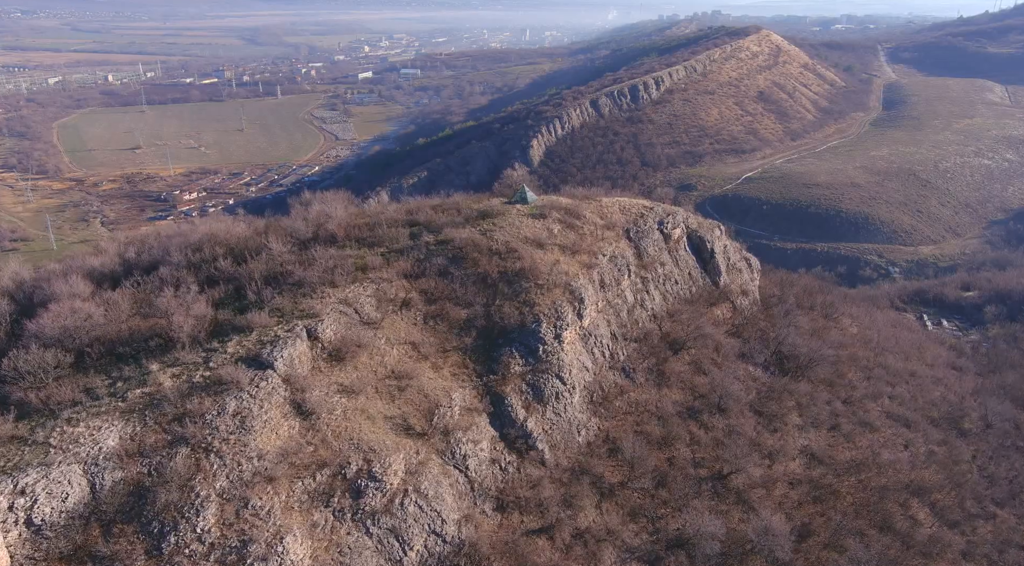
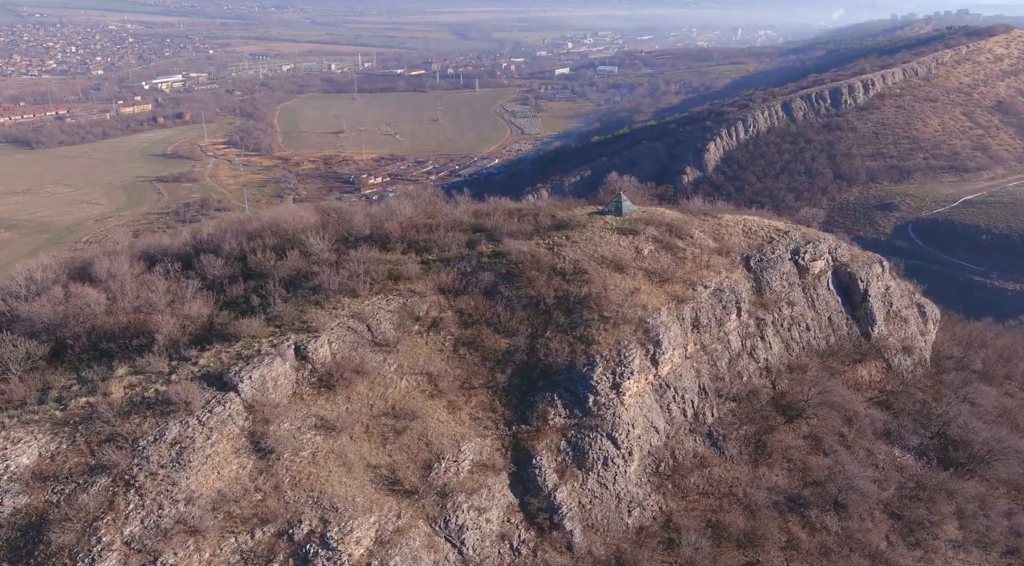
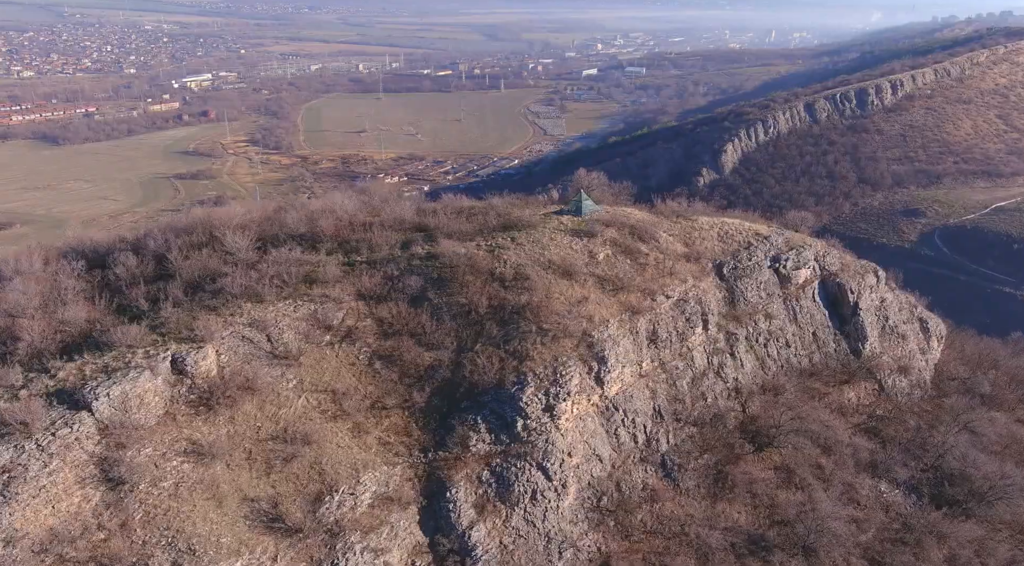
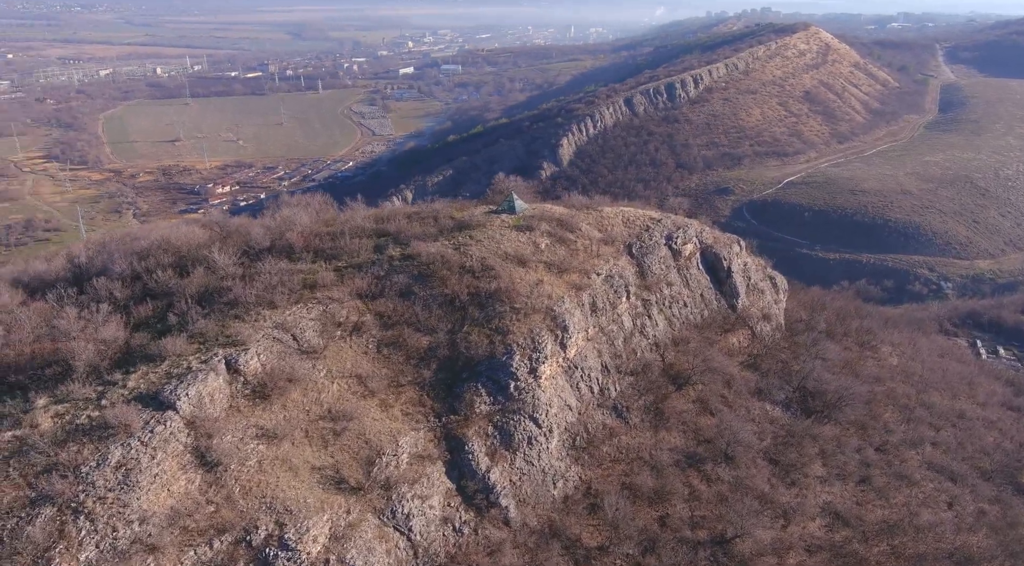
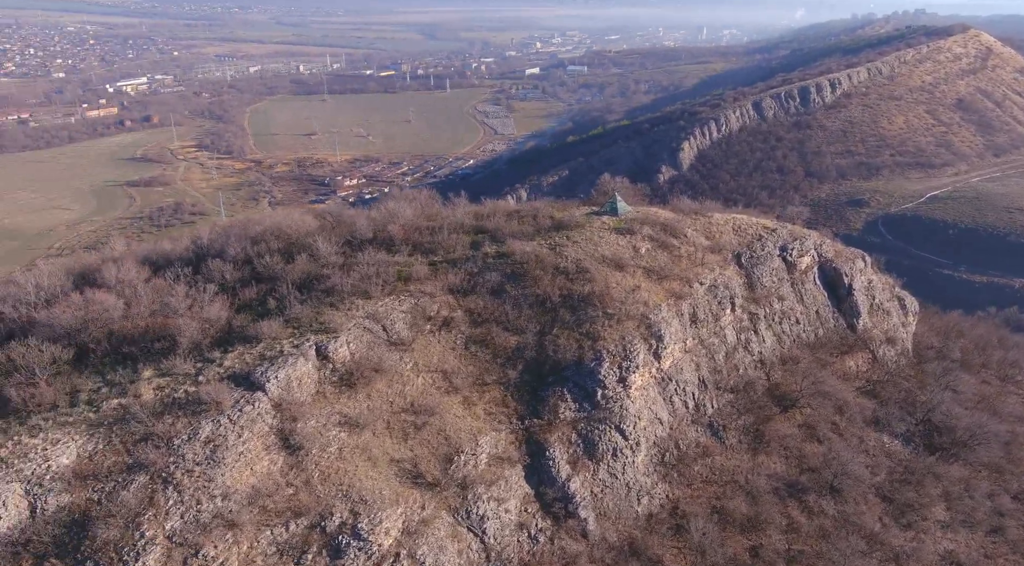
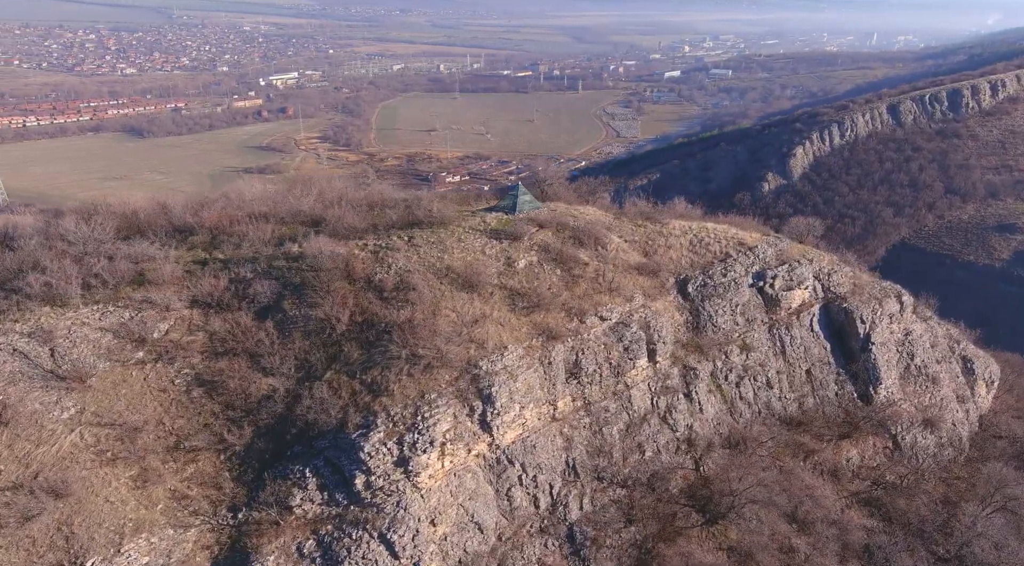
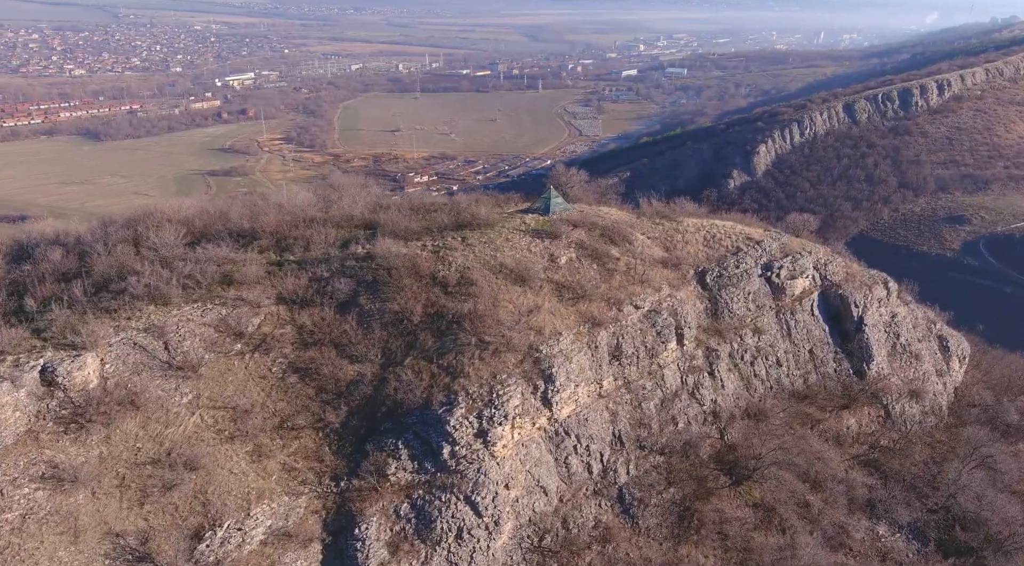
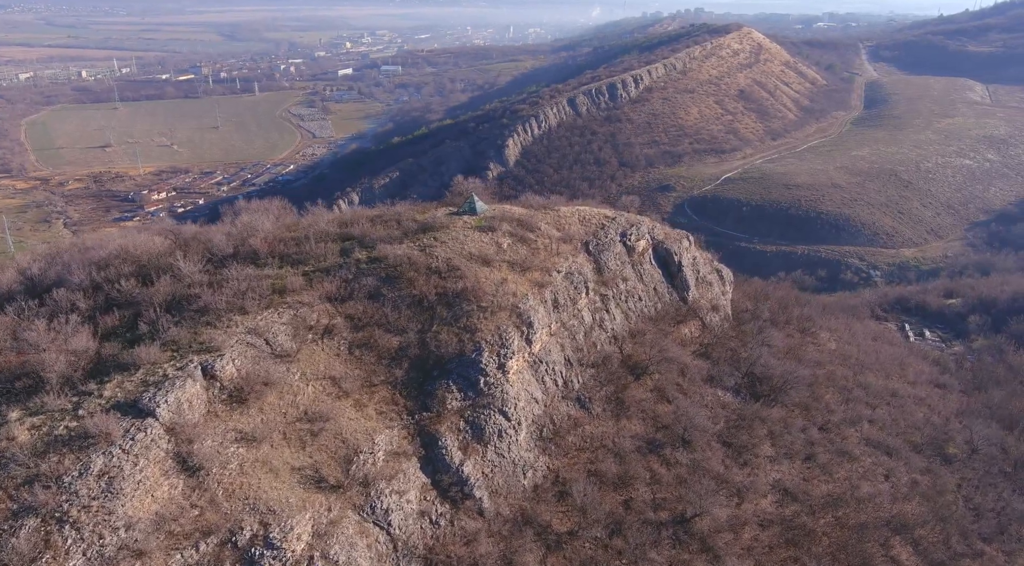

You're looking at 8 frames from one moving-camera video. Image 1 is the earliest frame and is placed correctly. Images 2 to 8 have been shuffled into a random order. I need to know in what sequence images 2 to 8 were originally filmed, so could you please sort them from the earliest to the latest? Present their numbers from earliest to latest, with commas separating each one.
8, 4, 5, 2, 3, 7, 6
